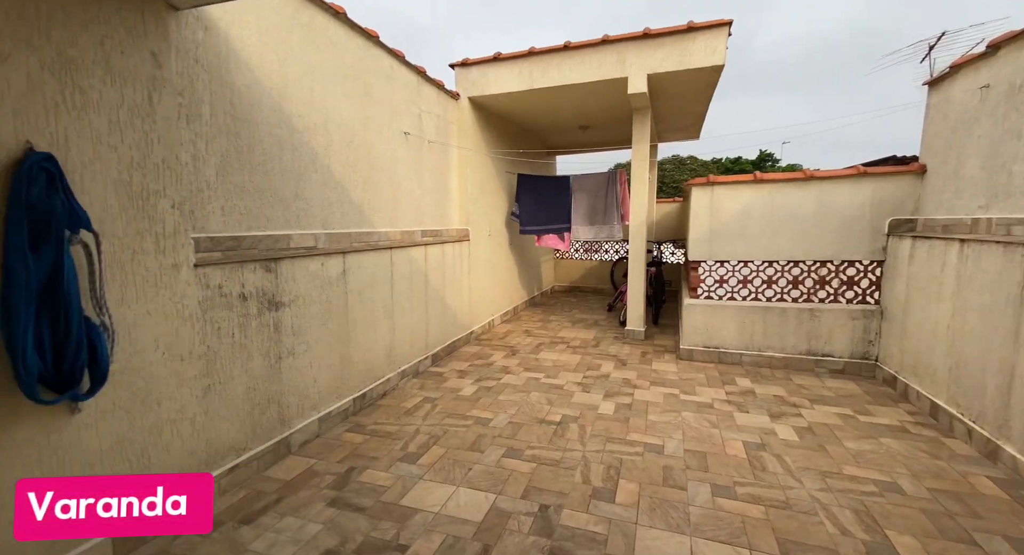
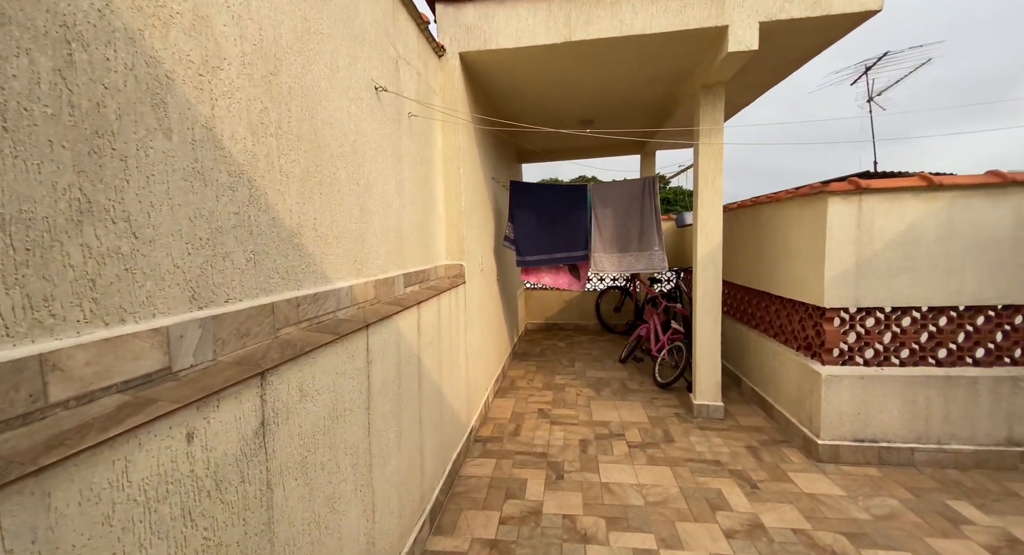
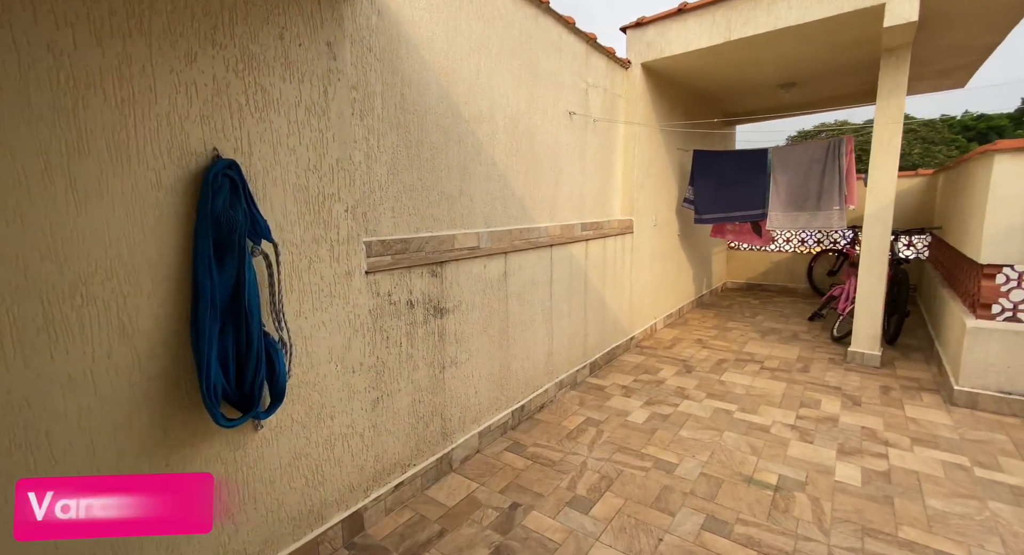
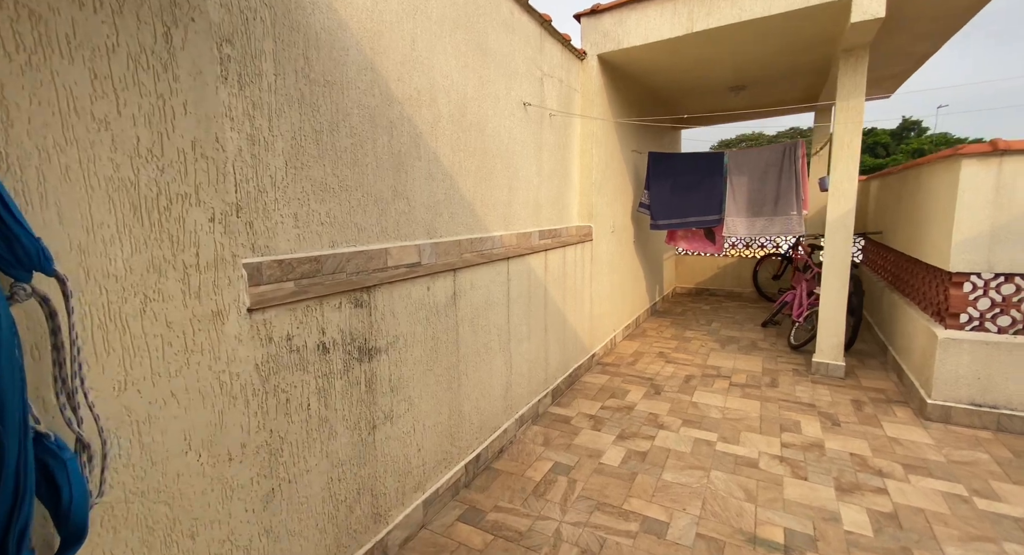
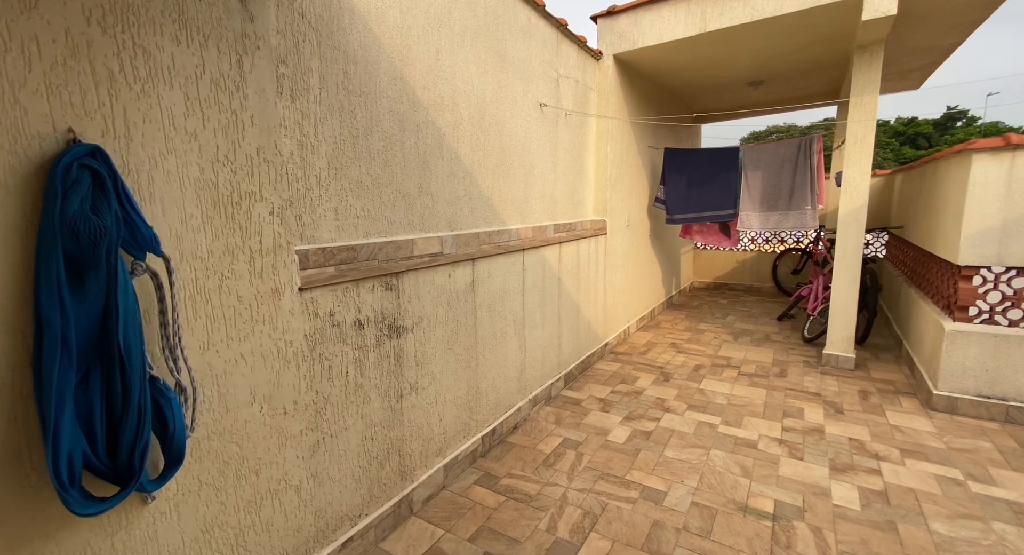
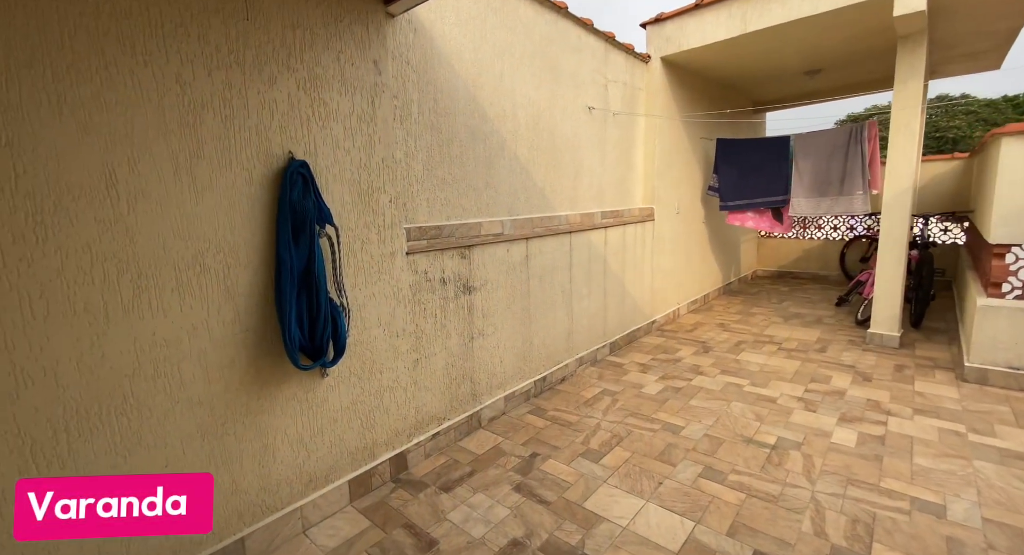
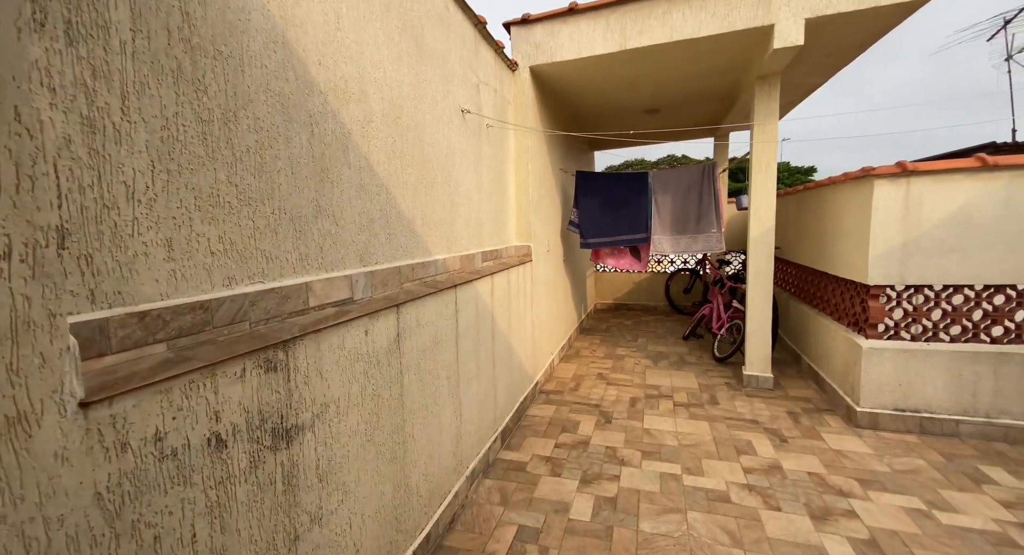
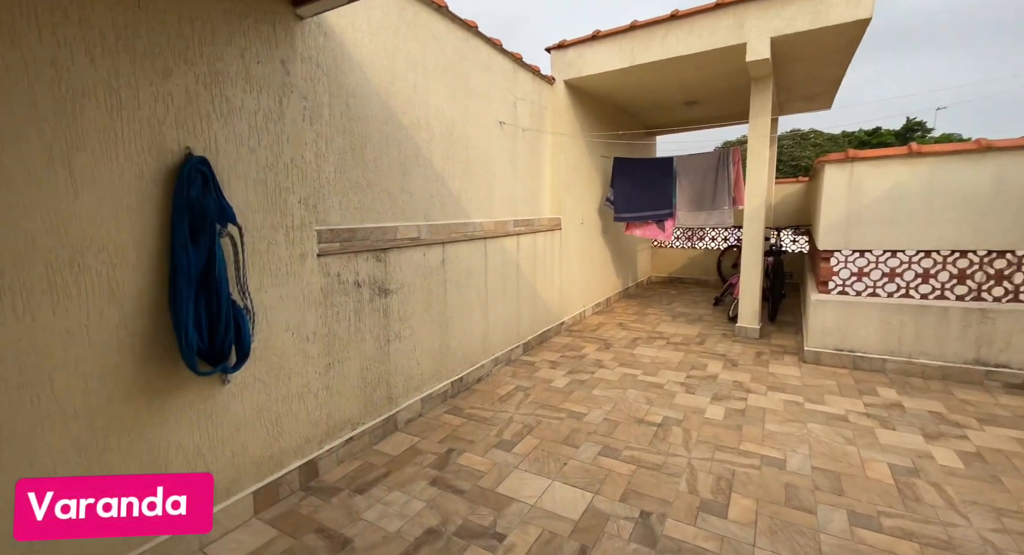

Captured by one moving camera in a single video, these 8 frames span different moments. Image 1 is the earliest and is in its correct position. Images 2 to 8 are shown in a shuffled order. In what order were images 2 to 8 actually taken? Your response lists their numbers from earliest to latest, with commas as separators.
8, 6, 3, 5, 4, 7, 2
